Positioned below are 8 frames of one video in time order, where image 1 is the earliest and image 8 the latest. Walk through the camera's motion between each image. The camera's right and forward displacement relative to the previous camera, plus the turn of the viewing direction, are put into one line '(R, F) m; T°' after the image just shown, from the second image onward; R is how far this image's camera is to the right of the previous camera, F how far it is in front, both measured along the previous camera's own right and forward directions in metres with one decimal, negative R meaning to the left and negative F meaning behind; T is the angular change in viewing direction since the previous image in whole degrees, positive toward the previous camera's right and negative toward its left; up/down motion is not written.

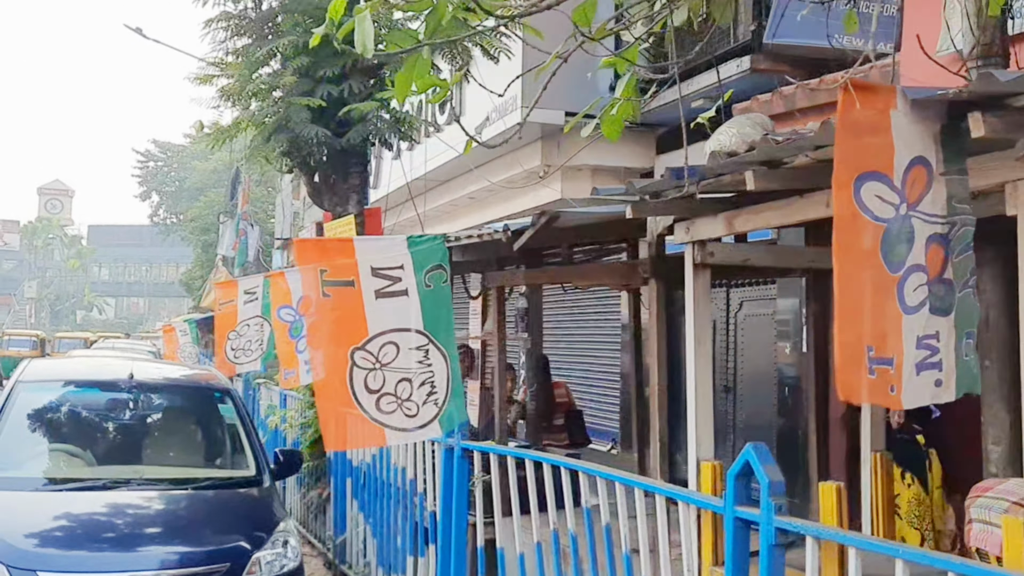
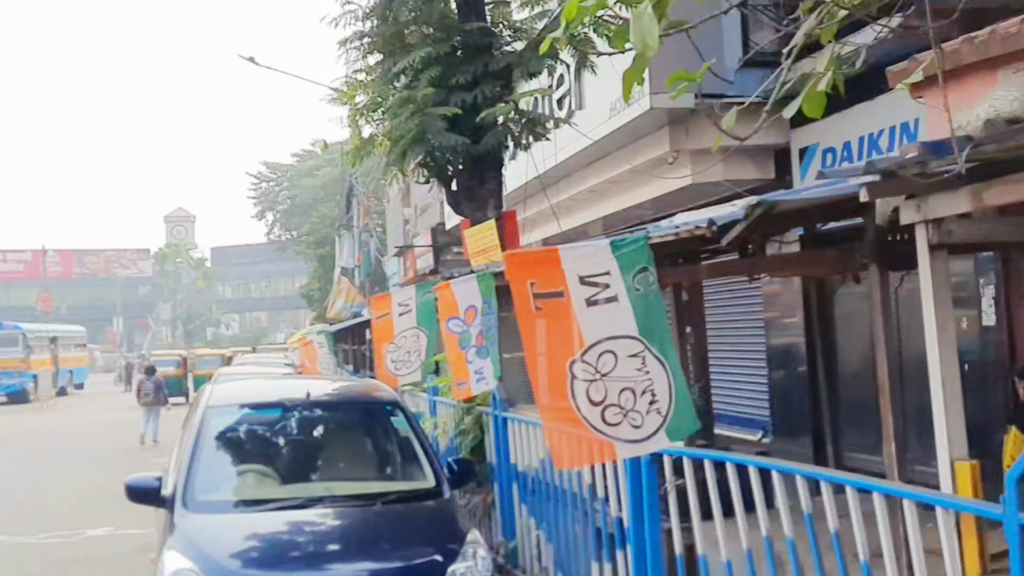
(-0.4, +0.1) m; -7°
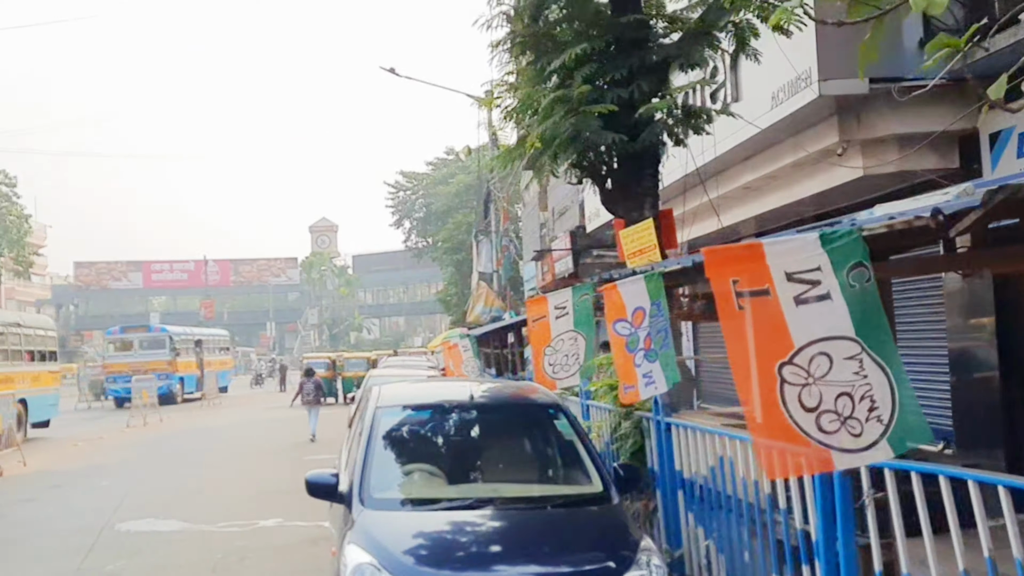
(-0.2, +0.1) m; -8°
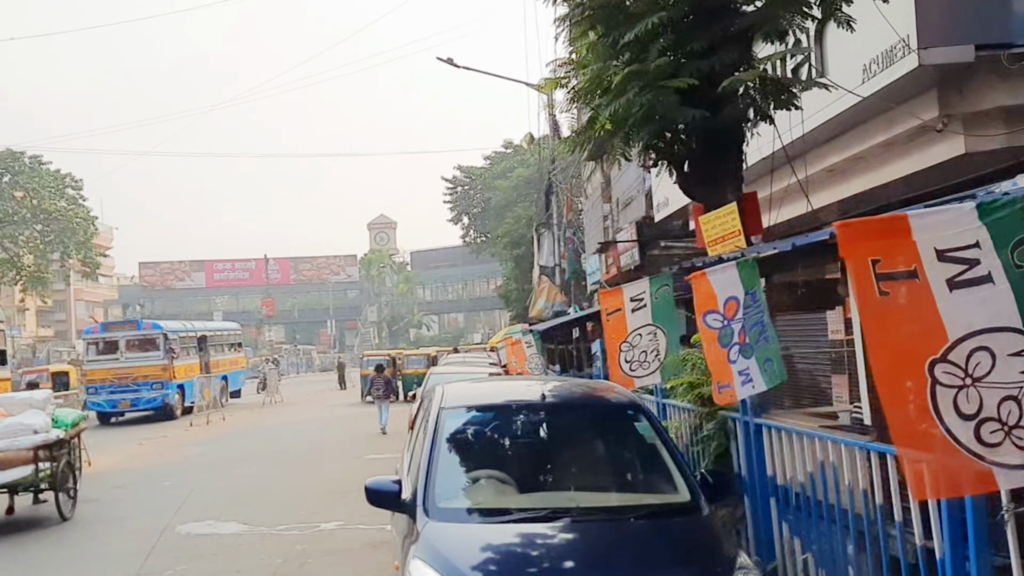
(-0.1, +0.5) m; -4°
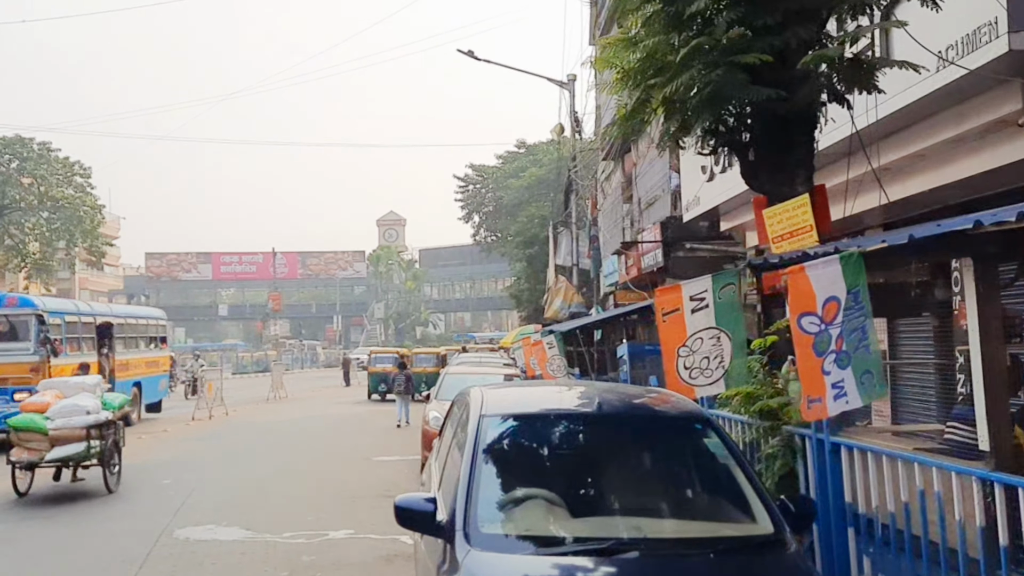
(-0.3, +0.7) m; 0°
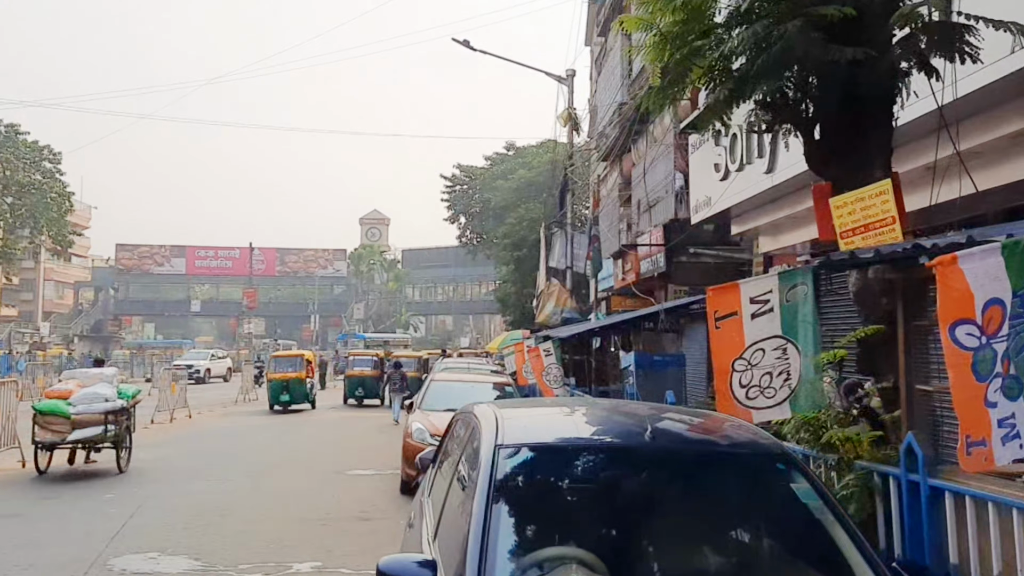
(-0.2, +1.1) m; +1°
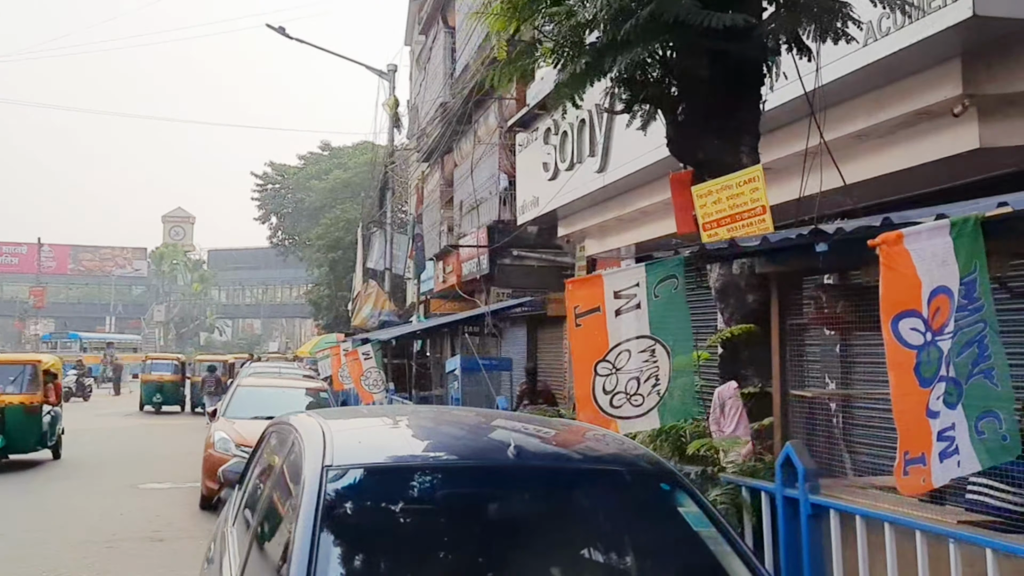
(-0.1, +0.8) m; +12°
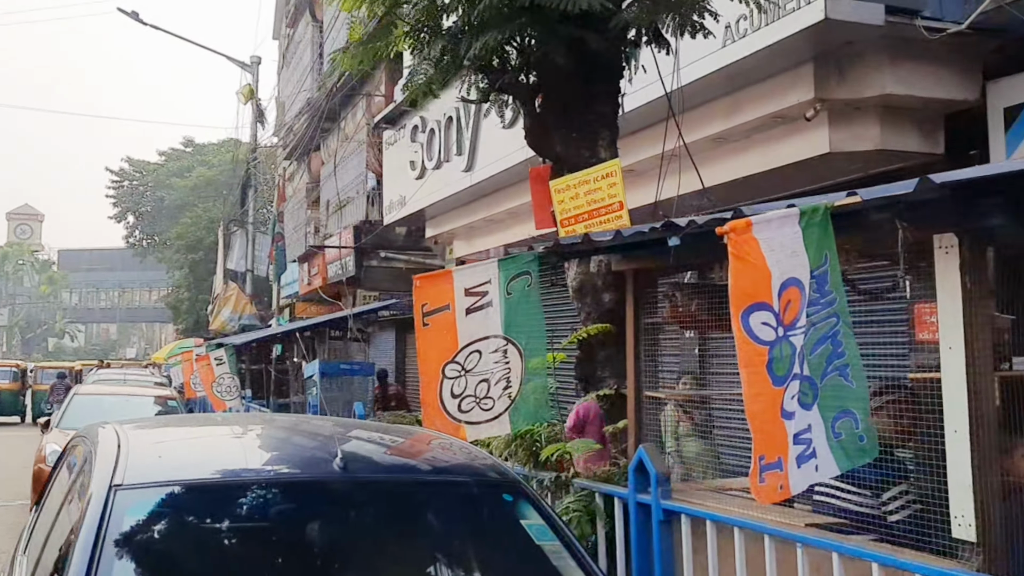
(+0.1, +0.2) m; +8°
